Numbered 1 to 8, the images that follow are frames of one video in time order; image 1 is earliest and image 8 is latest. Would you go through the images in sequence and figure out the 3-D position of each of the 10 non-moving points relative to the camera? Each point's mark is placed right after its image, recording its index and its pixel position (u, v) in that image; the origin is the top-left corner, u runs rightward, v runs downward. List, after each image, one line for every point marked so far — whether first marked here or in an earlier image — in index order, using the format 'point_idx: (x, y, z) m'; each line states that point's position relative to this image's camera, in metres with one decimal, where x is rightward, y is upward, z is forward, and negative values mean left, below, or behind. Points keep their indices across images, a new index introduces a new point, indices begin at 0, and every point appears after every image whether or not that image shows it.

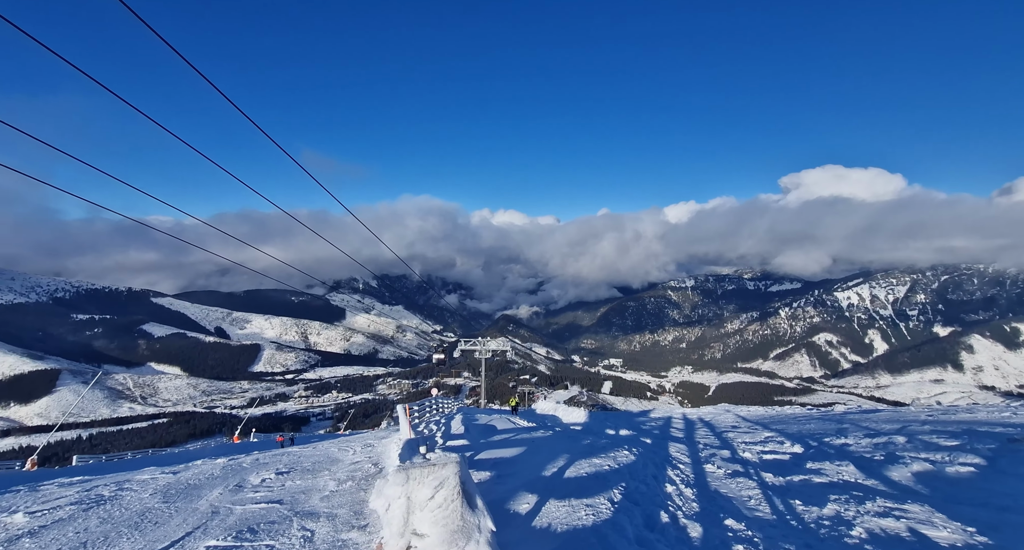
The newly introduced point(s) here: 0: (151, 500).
0: (-10.4, -6.5, +15.5) m
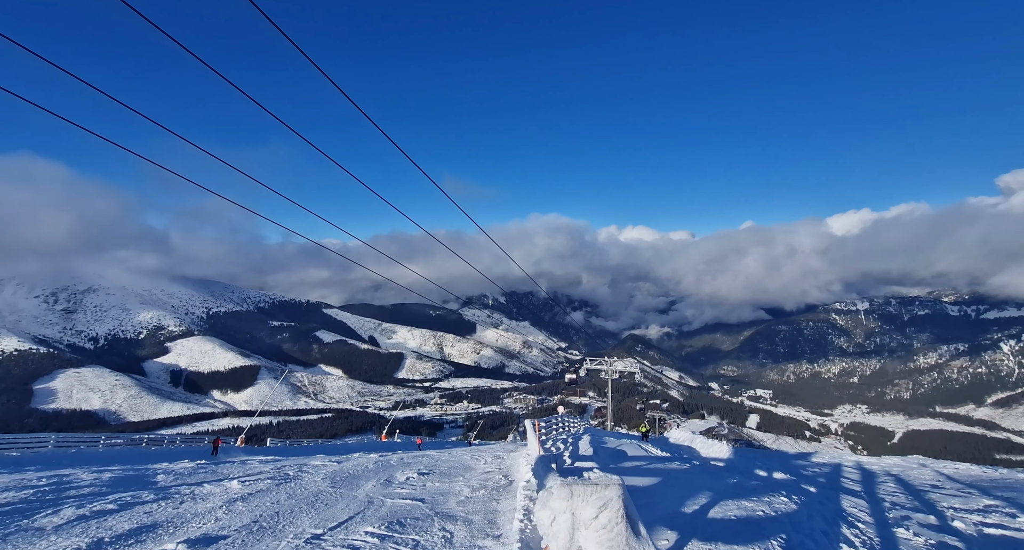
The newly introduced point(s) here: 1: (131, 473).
0: (-6.2, -7.1, +19.1) m
1: (-12.4, -6.4, +18.8) m
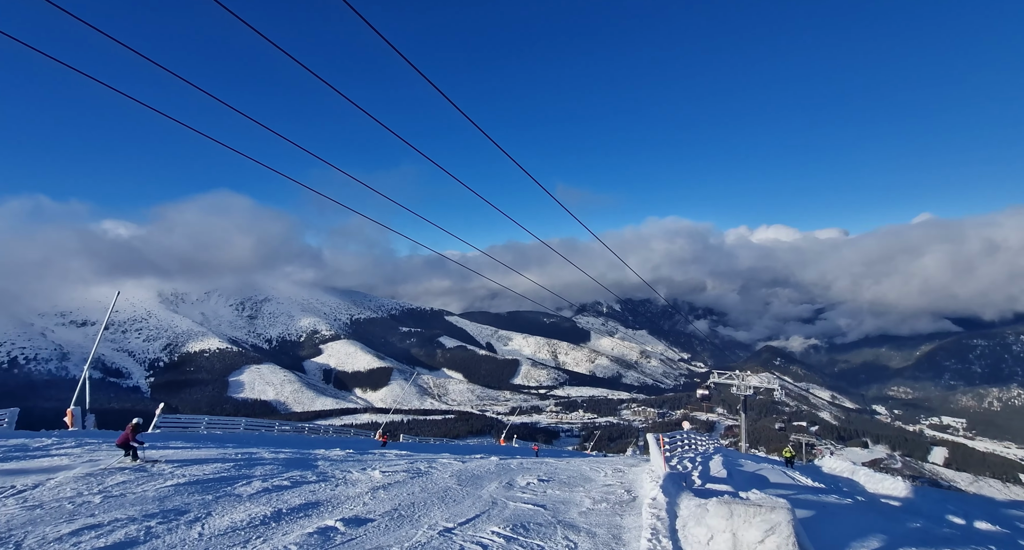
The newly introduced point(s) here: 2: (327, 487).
0: (-1.9, -7.4, +20.8) m
1: (-8.0, -6.8, +21.7) m
2: (-6.0, -6.9, +18.7) m
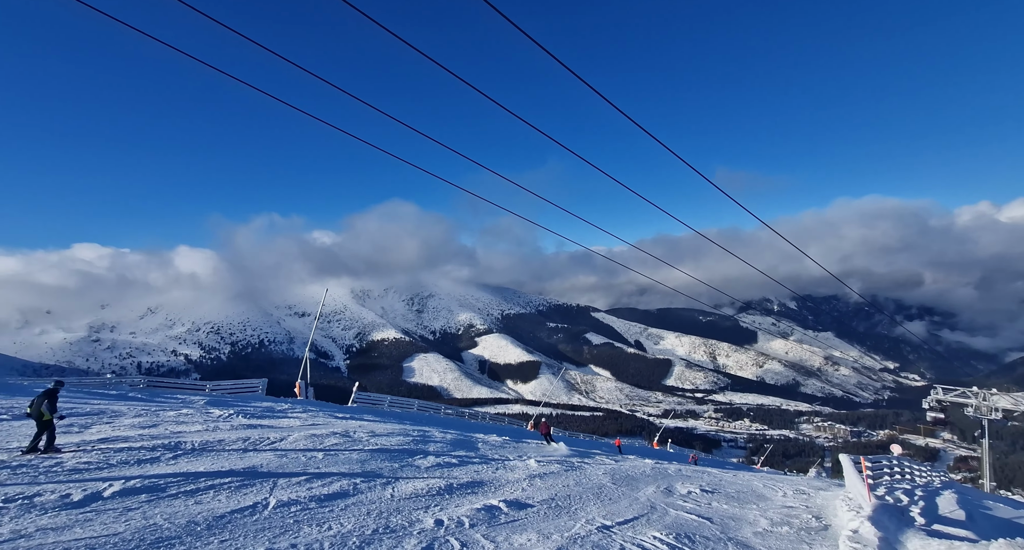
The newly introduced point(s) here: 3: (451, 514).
0: (+3.6, -7.2, +21.1) m
1: (-2.0, -6.8, +23.6) m
2: (-0.8, -6.8, +20.1) m
3: (-1.4, -5.5, +13.5) m
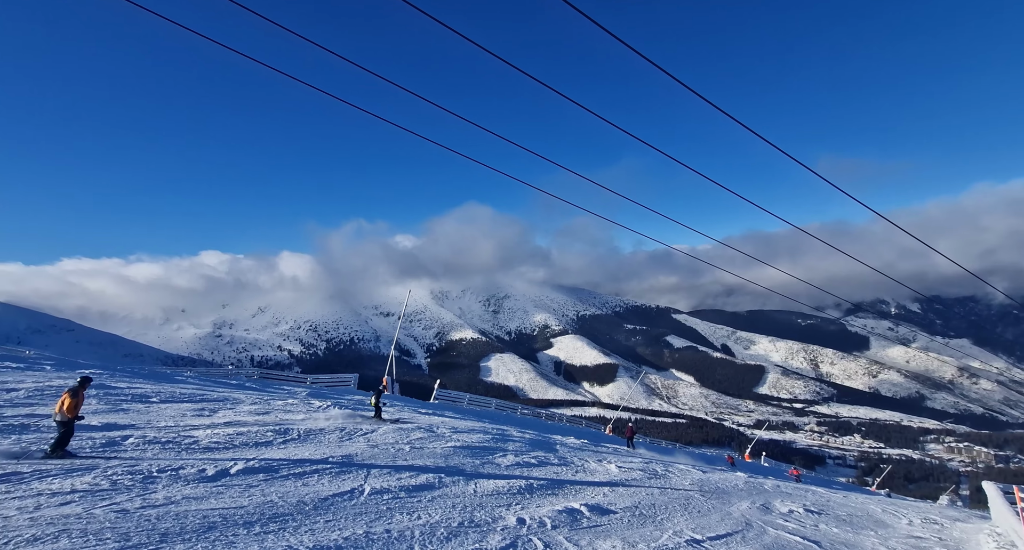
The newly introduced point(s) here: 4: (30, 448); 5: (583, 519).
0: (+6.4, -7.2, +20.1) m
1: (+1.1, -6.8, +23.3) m
2: (+1.9, -6.8, +19.7) m
3: (+0.4, -5.5, +13.2) m
4: (-10.8, -3.8, +13.5) m
5: (+1.6, -5.8, +13.6) m
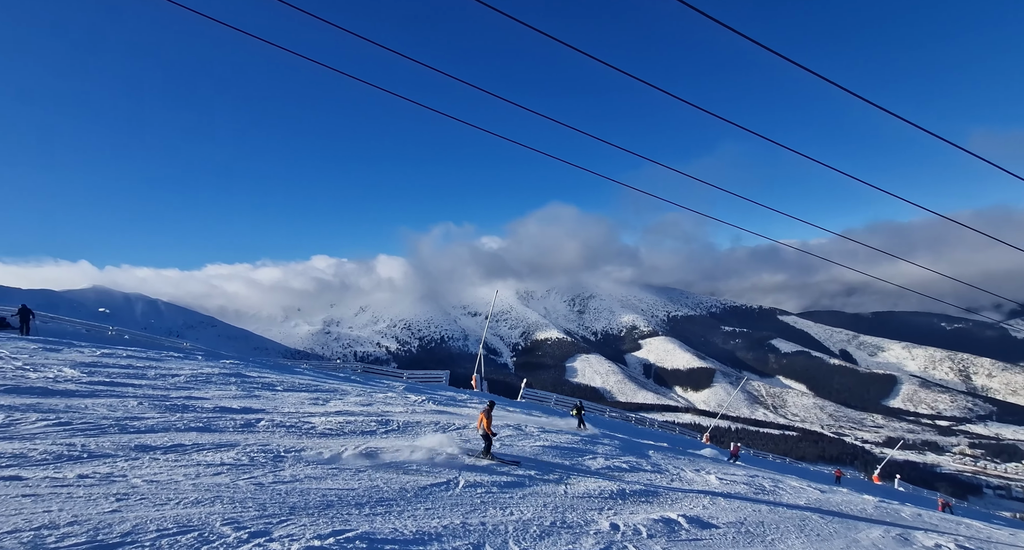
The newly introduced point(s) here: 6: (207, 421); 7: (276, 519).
0: (+9.5, -7.2, +18.6) m
1: (+4.8, -6.8, +22.5) m
2: (+5.0, -6.8, +18.8) m
3: (+2.5, -5.5, +12.6) m
4: (-8.5, -3.8, +14.6) m
5: (+3.8, -5.8, +12.9) m
6: (-8.1, -3.9, +15.2) m
7: (-3.8, -3.9, +9.2) m
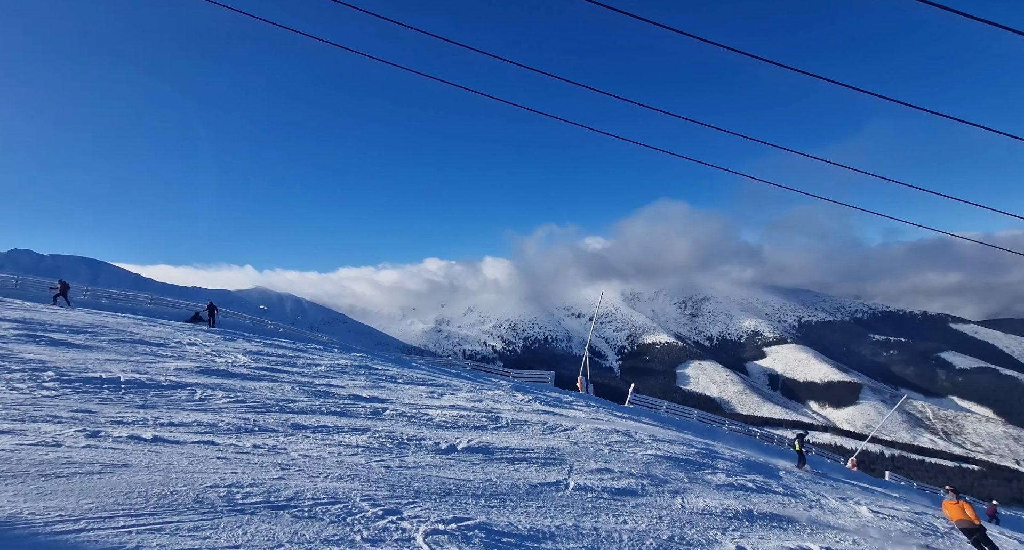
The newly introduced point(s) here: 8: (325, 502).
0: (+13.0, -7.5, +16.3) m
1: (+9.2, -6.9, +21.1) m
2: (+8.7, -6.9, +17.5) m
3: (+5.0, -5.6, +11.9) m
4: (-5.3, -3.6, +16.0) m
5: (+6.3, -5.9, +11.9) m
6: (-4.9, -3.8, +16.5) m
7: (-1.8, -3.8, +9.8) m
8: (-2.9, -3.5, +8.8) m
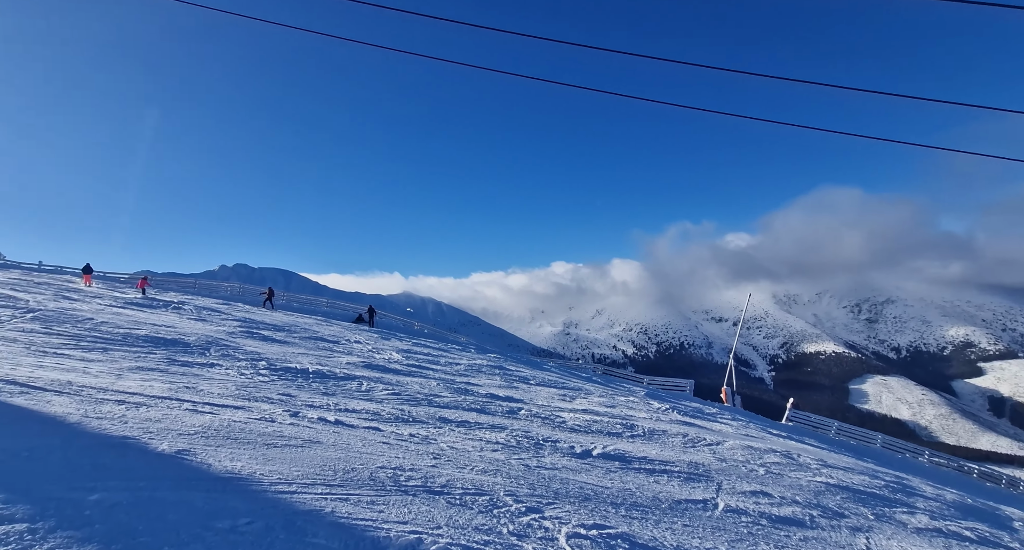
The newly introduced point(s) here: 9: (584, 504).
0: (+16.5, -7.3, +13.2) m
1: (+13.8, -6.9, +18.7) m
2: (+12.5, -6.9, +15.3) m
3: (+7.7, -5.6, +10.6) m
4: (-1.5, -3.8, +17.0) m
5: (+9.0, -5.9, +10.3) m
6: (-0.9, -3.9, +17.4) m
7: (+0.5, -3.9, +10.1) m
8: (-0.7, -3.6, +9.4) m
9: (+1.3, -4.2, +10.5) m
